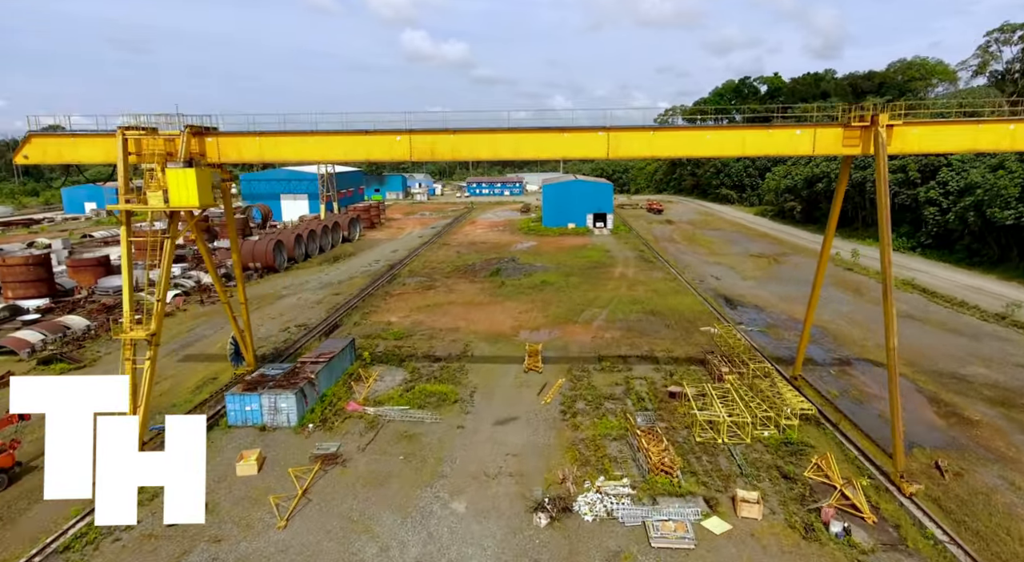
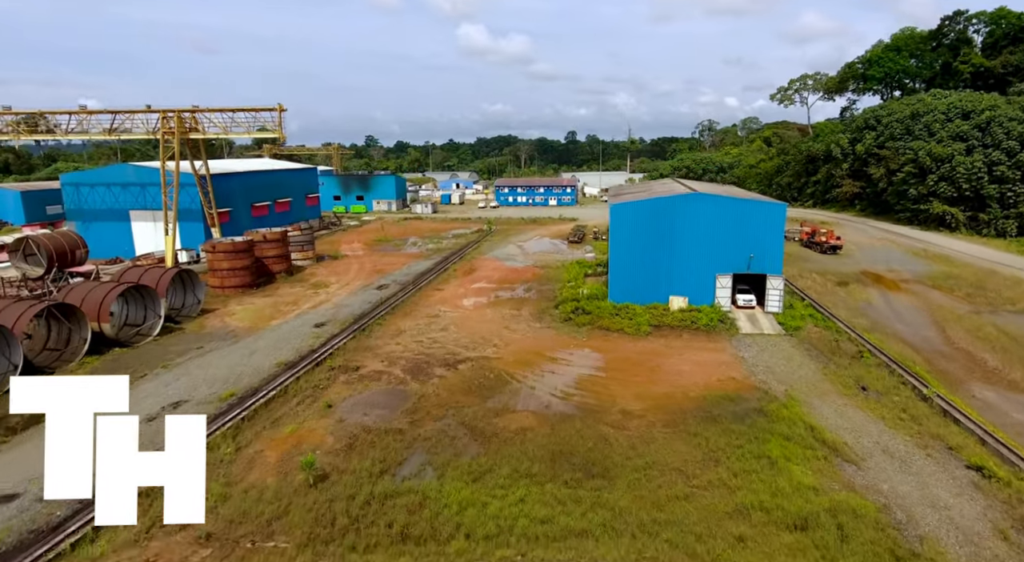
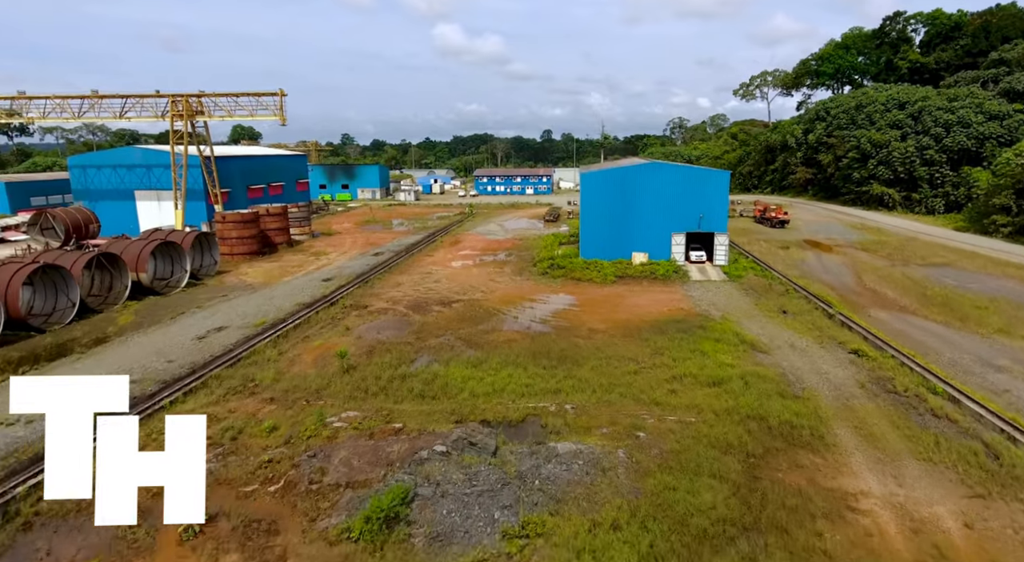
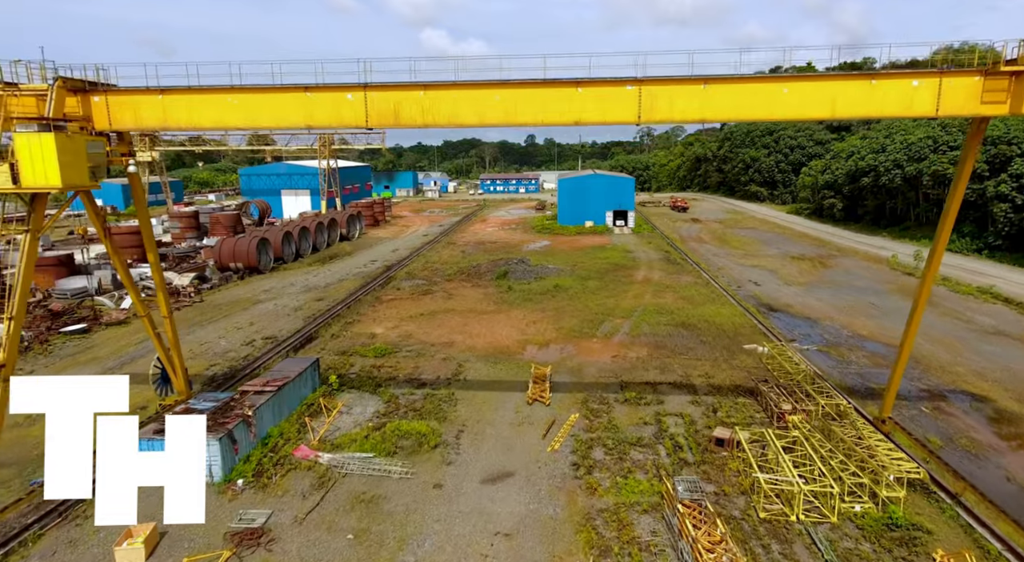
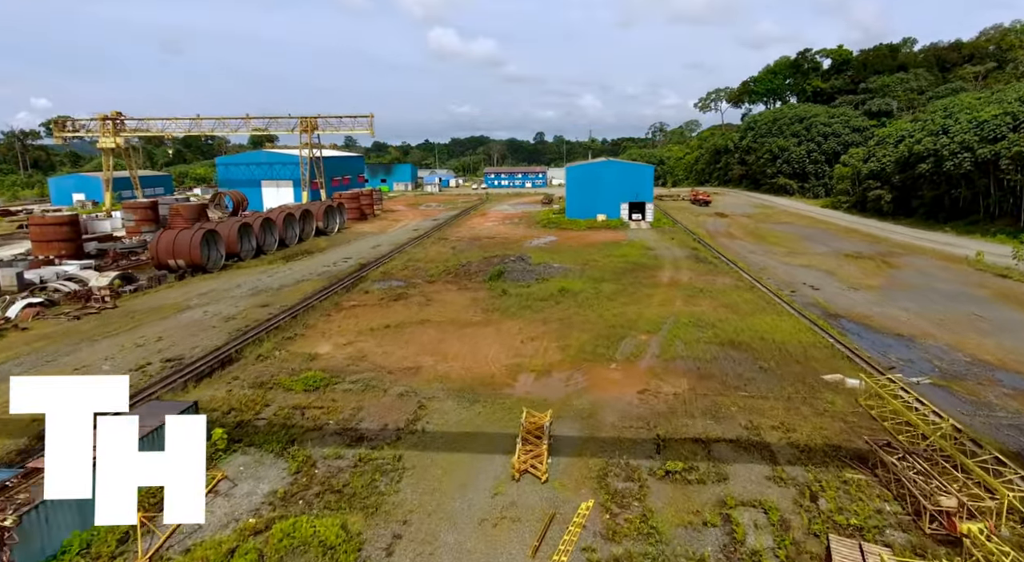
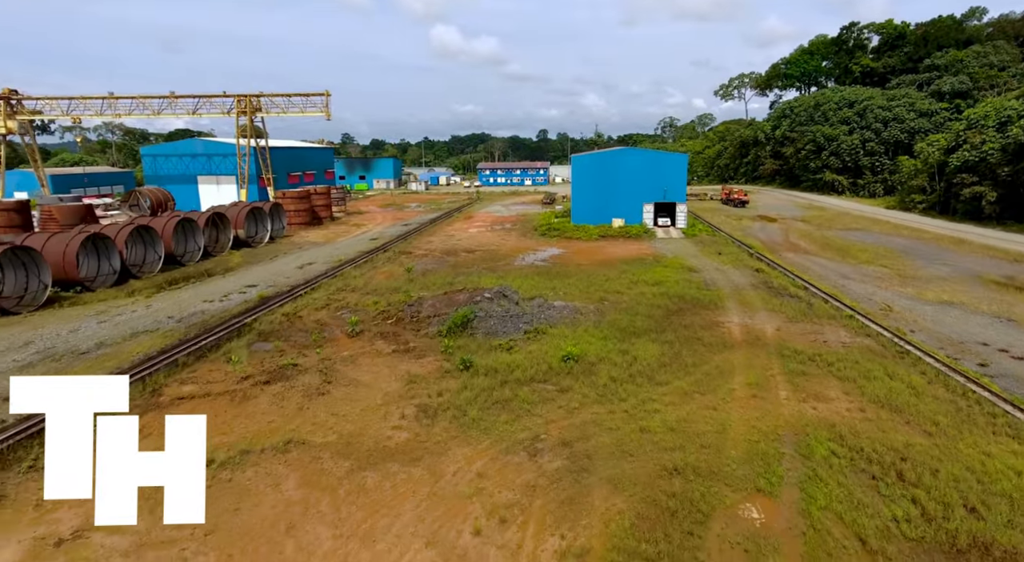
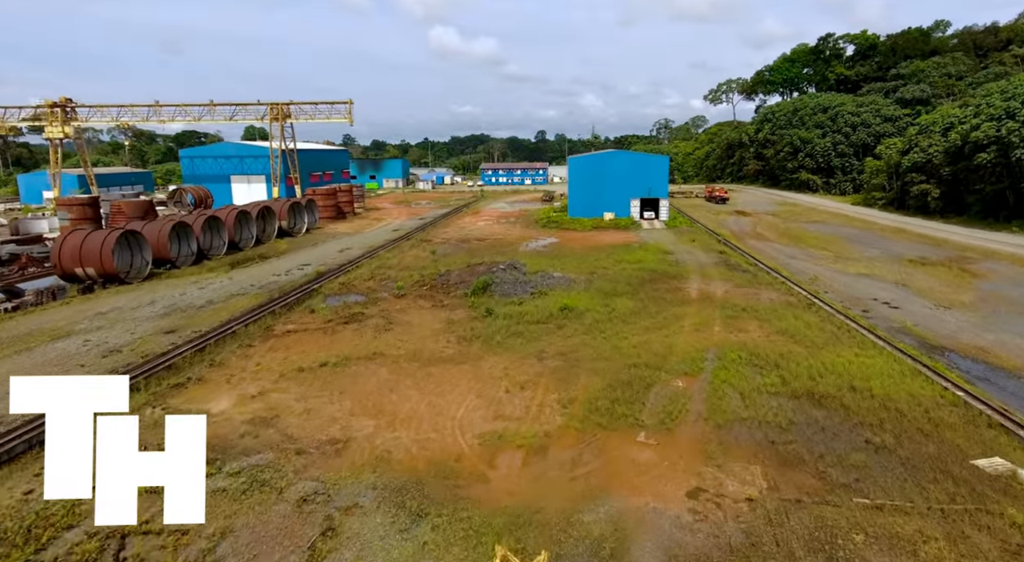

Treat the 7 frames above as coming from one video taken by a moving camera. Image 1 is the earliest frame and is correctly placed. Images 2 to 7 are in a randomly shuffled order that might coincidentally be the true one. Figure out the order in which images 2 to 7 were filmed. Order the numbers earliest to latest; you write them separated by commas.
4, 5, 7, 6, 3, 2
